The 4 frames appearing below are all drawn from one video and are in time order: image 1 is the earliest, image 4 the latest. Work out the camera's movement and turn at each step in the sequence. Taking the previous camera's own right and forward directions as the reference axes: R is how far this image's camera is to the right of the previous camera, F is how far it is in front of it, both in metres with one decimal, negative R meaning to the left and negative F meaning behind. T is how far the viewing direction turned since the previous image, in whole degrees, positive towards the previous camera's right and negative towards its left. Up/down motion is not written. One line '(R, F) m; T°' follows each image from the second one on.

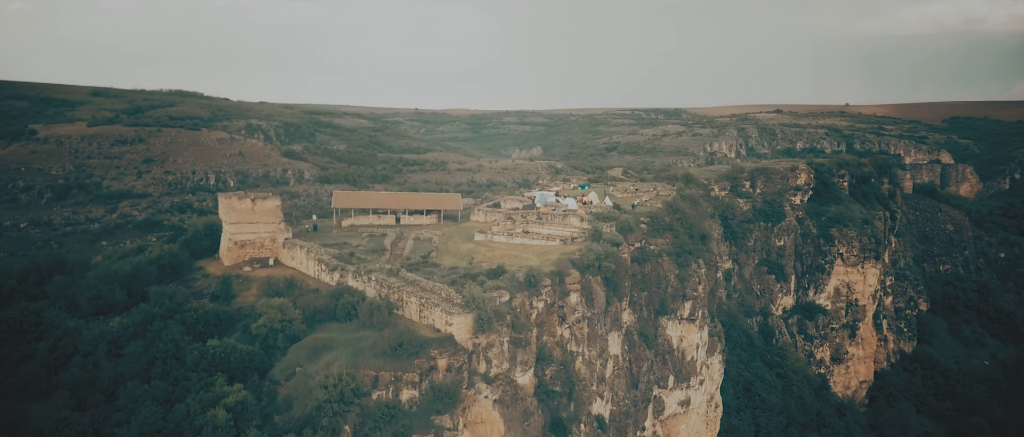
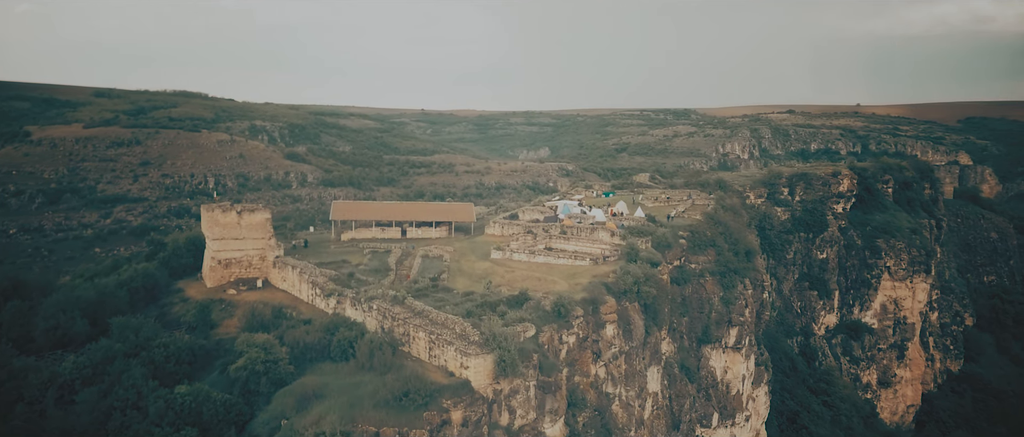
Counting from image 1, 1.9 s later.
(-0.7, +3.6) m; -1°
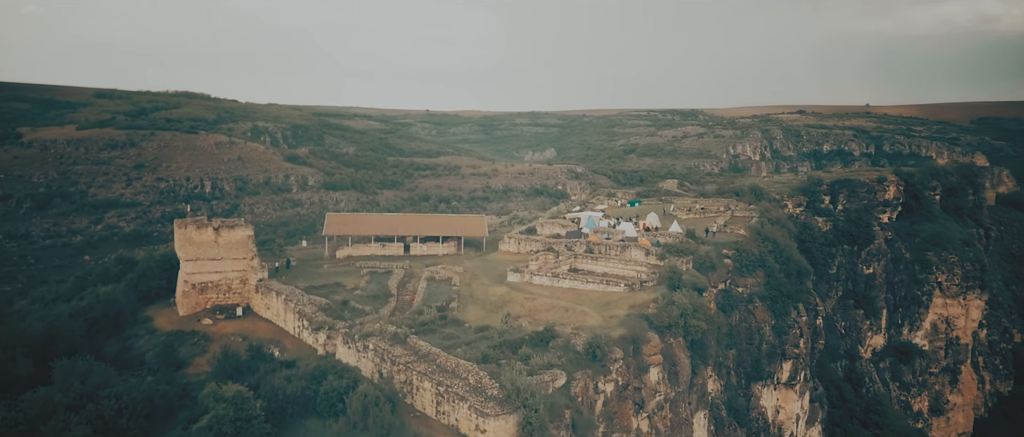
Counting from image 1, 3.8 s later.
(-0.5, +3.5) m; 0°
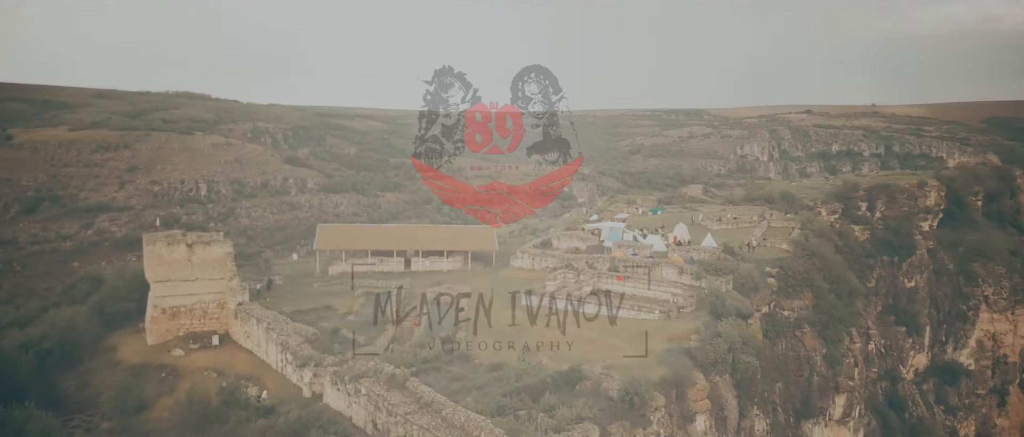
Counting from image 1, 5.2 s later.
(-0.4, +2.7) m; 0°
